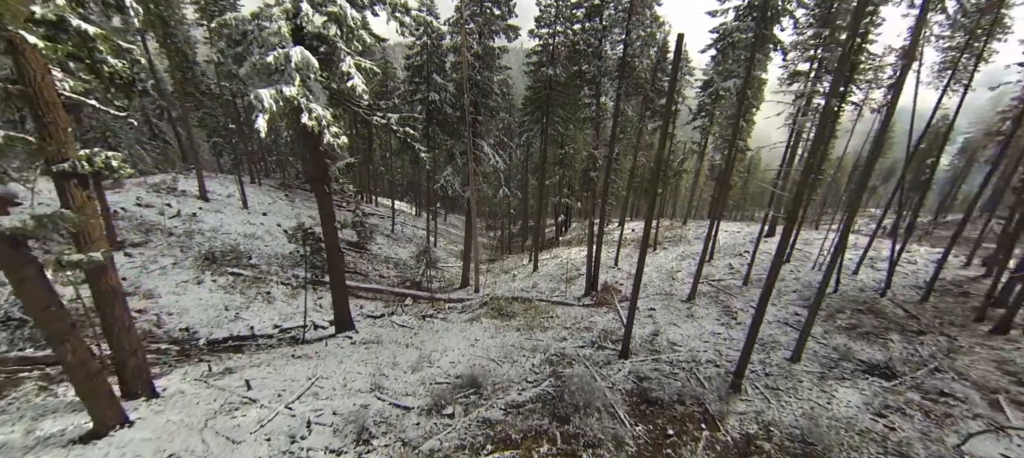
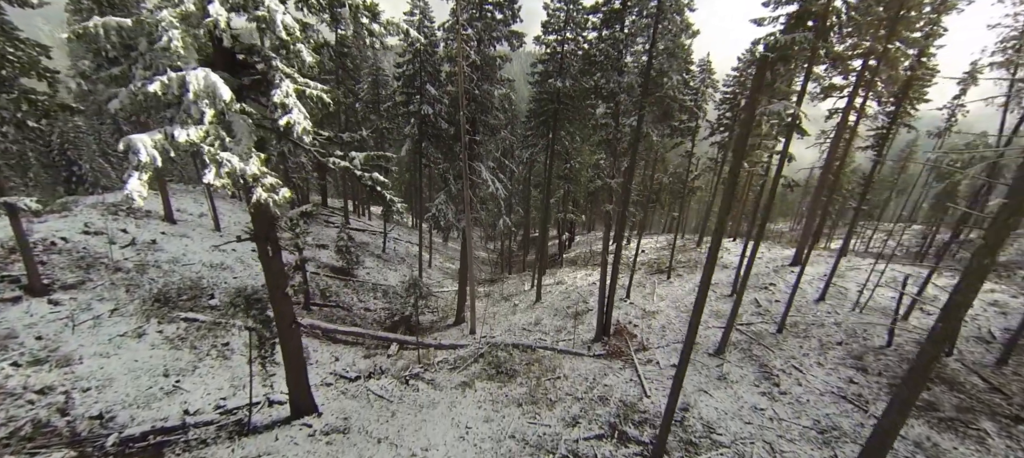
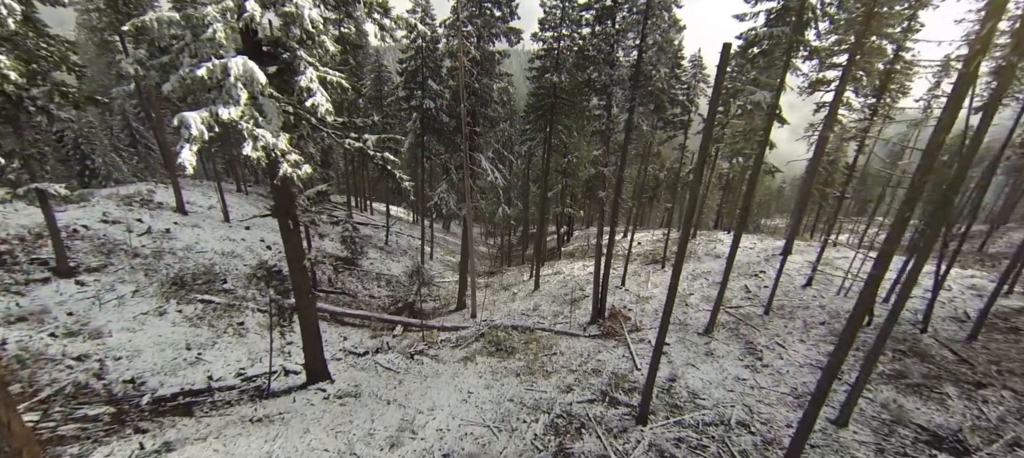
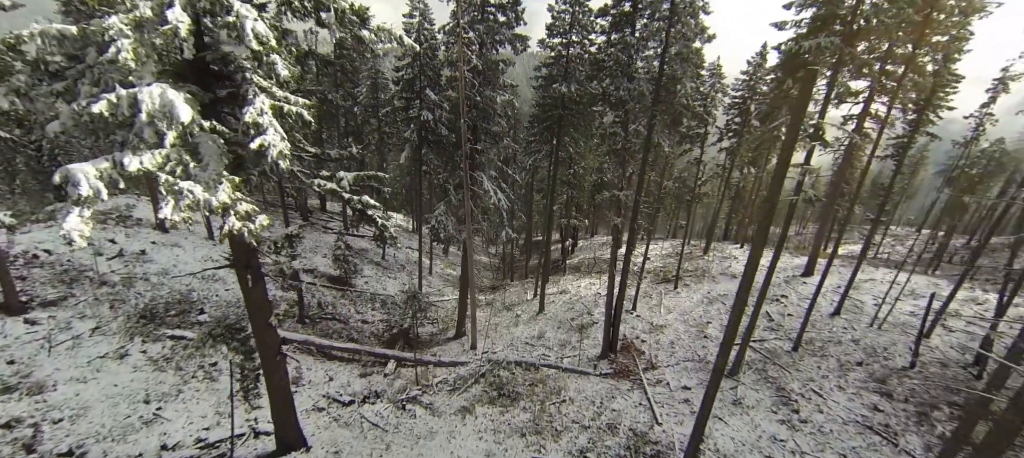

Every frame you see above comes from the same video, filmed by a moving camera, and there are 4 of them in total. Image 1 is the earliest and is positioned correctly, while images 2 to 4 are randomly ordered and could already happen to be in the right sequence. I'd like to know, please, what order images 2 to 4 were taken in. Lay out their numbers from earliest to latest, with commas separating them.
3, 2, 4
